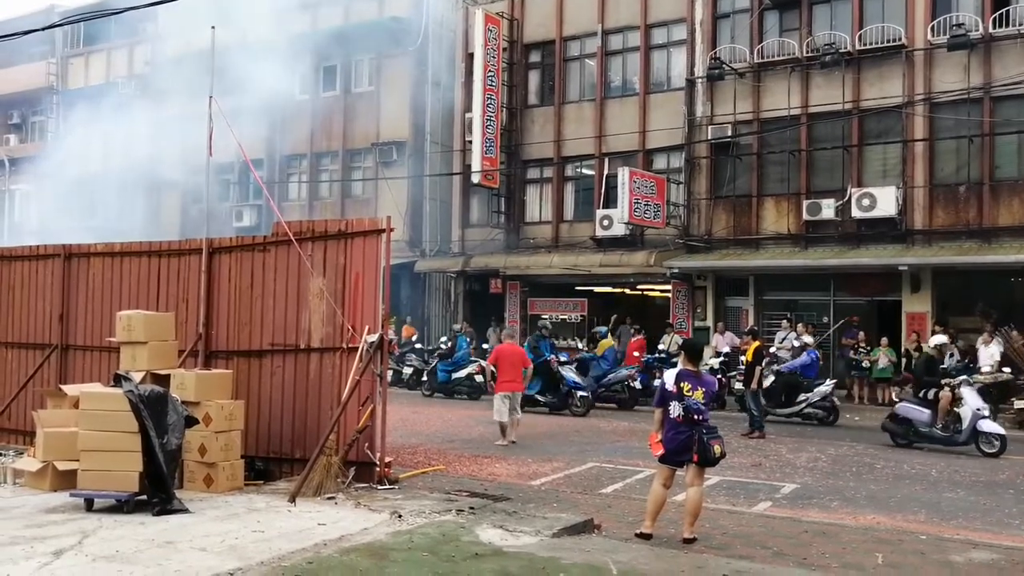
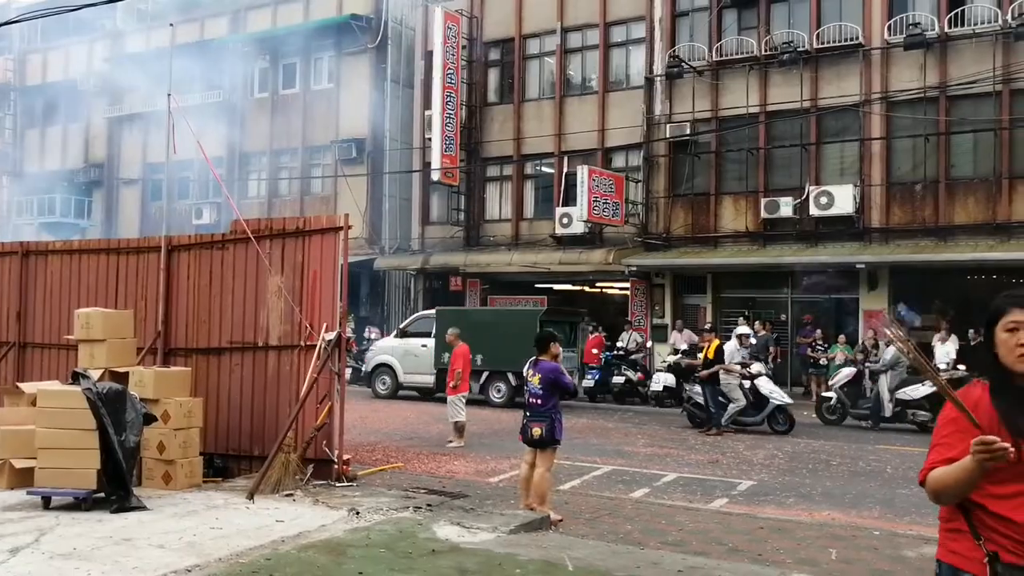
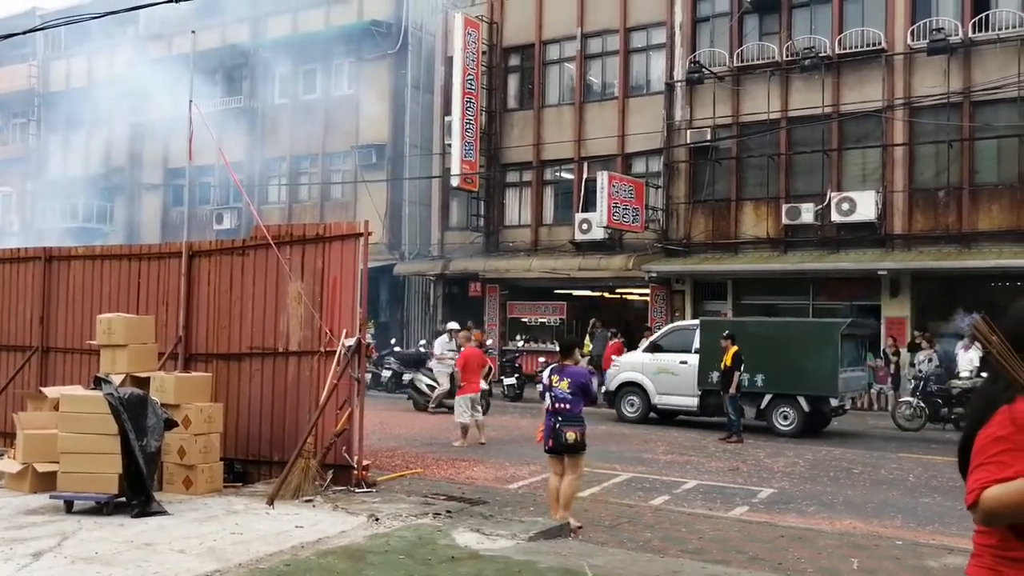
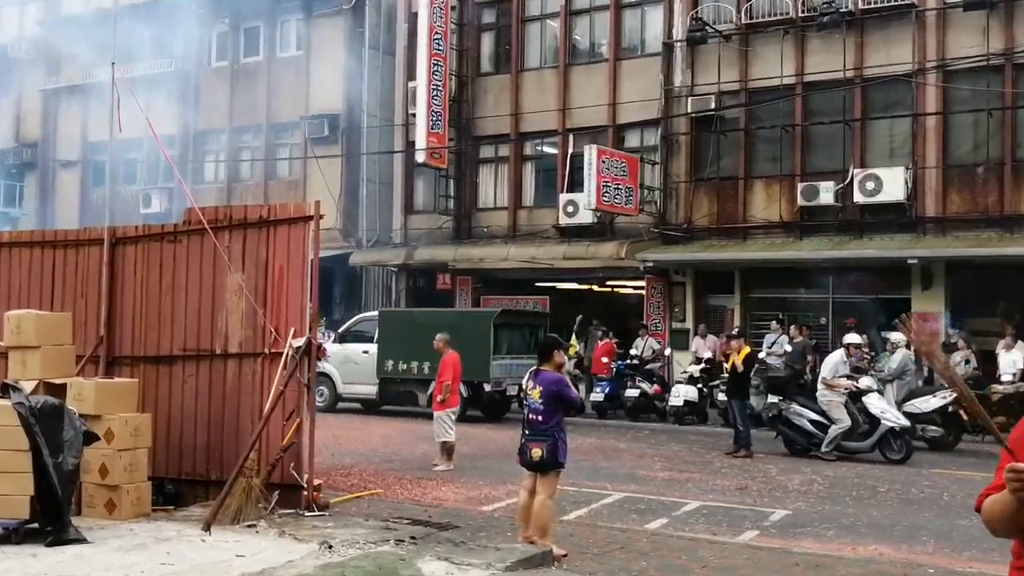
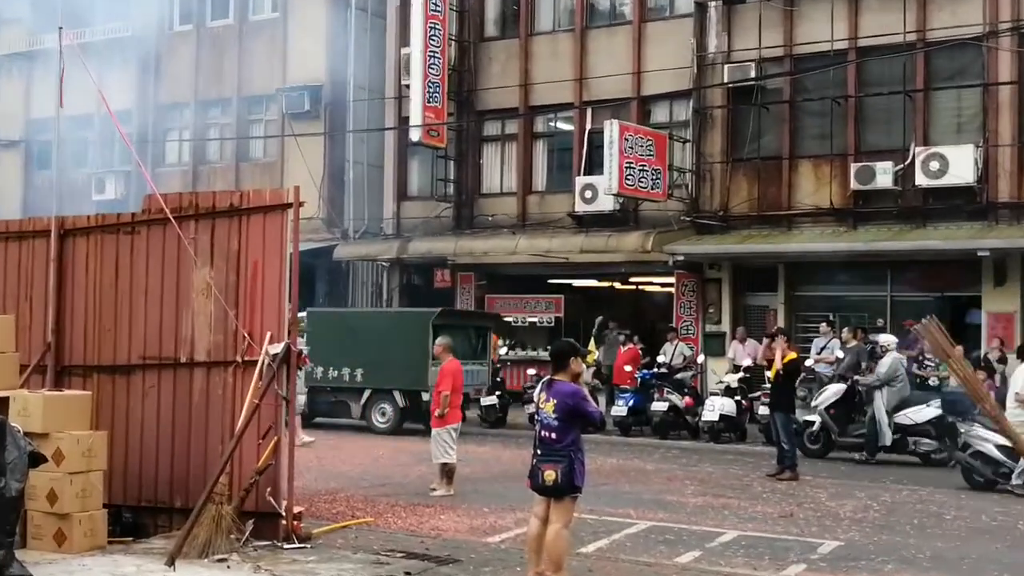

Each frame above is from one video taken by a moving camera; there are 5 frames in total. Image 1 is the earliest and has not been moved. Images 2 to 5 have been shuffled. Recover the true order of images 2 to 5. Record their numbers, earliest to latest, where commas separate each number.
3, 2, 4, 5
